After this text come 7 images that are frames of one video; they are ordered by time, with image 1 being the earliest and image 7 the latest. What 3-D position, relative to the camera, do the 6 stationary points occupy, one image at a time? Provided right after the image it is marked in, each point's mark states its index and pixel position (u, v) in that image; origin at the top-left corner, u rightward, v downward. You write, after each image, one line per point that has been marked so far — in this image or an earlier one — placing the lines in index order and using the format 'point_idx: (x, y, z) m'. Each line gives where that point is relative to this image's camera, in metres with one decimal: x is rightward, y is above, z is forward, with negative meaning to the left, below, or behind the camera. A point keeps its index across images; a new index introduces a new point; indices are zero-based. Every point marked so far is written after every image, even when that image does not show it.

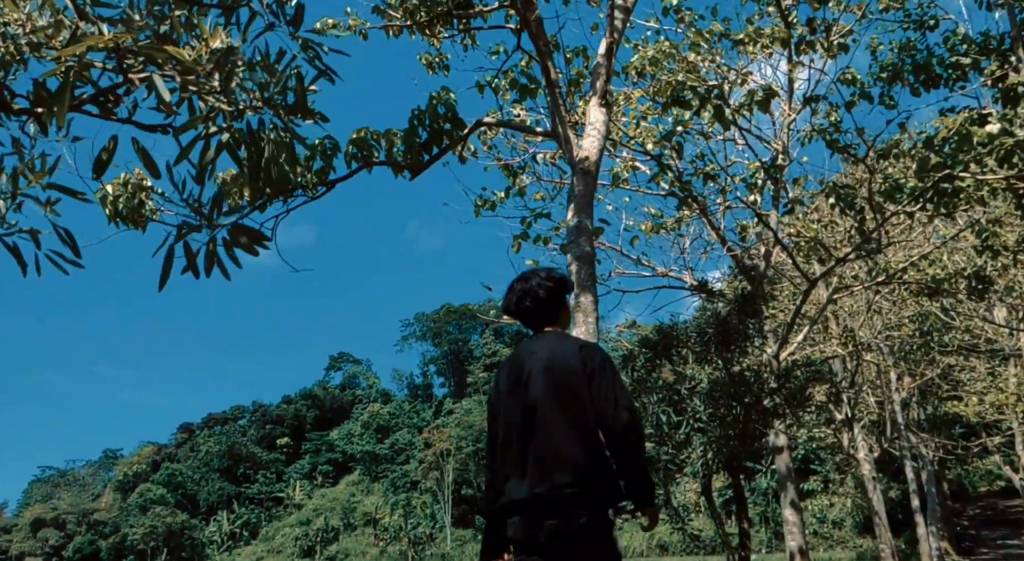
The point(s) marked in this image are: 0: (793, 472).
0: (+3.3, -2.3, +10.1) m
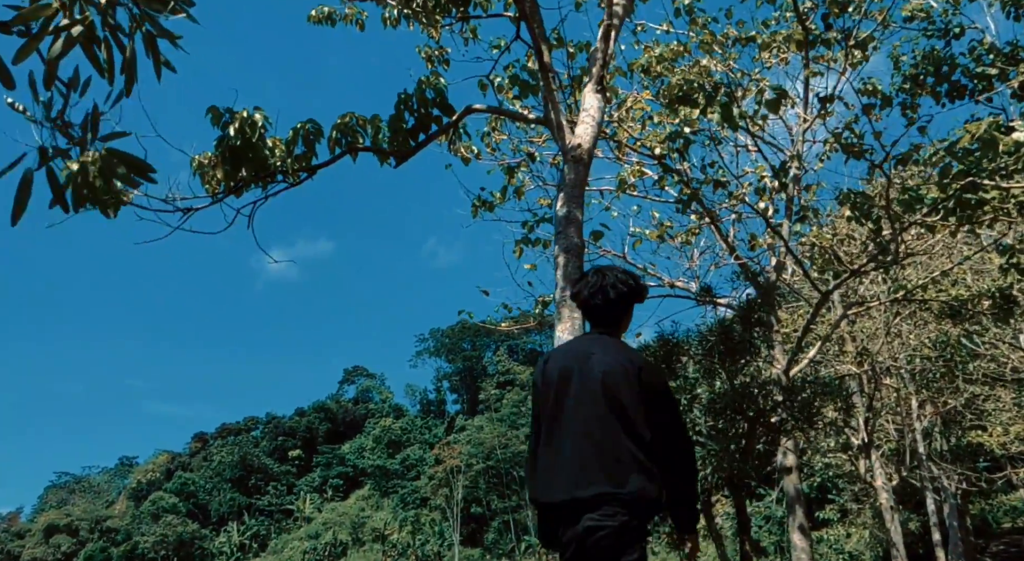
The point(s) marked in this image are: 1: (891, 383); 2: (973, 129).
0: (+3.3, -2.5, +9.7) m
1: (+8.0, -2.2, +18.1) m
2: (+4.2, +1.4, +7.7) m
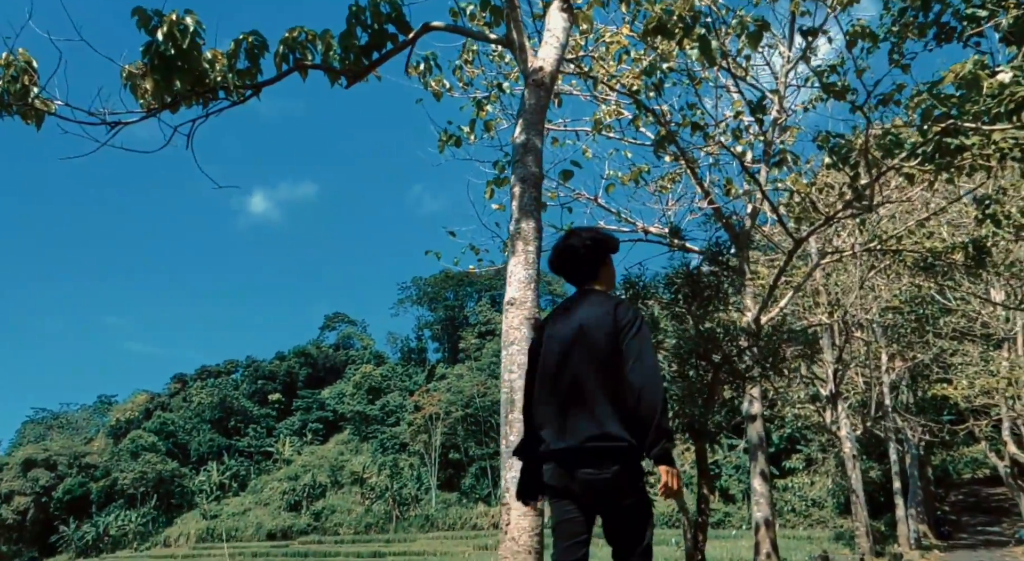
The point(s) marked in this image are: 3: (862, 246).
0: (+2.9, -1.9, +9.7) m
1: (+7.5, -1.2, +18.2) m
2: (+3.9, +1.9, +7.5) m
3: (+4.4, +0.5, +10.7) m
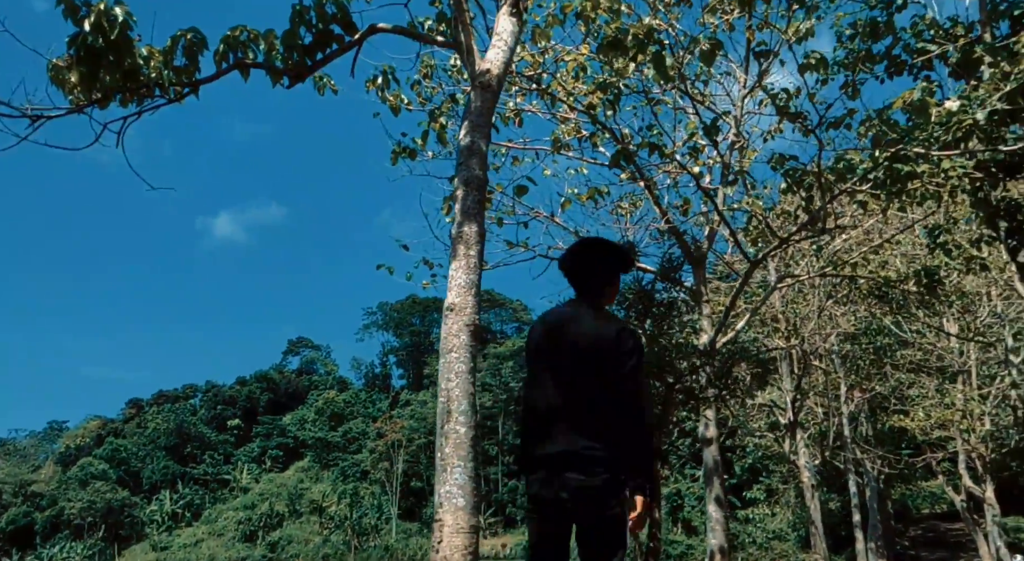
0: (+2.4, -2.1, +9.6) m
1: (+6.6, -1.8, +18.3) m
2: (+3.5, +1.7, +7.6) m
3: (+3.9, +0.1, +10.8) m
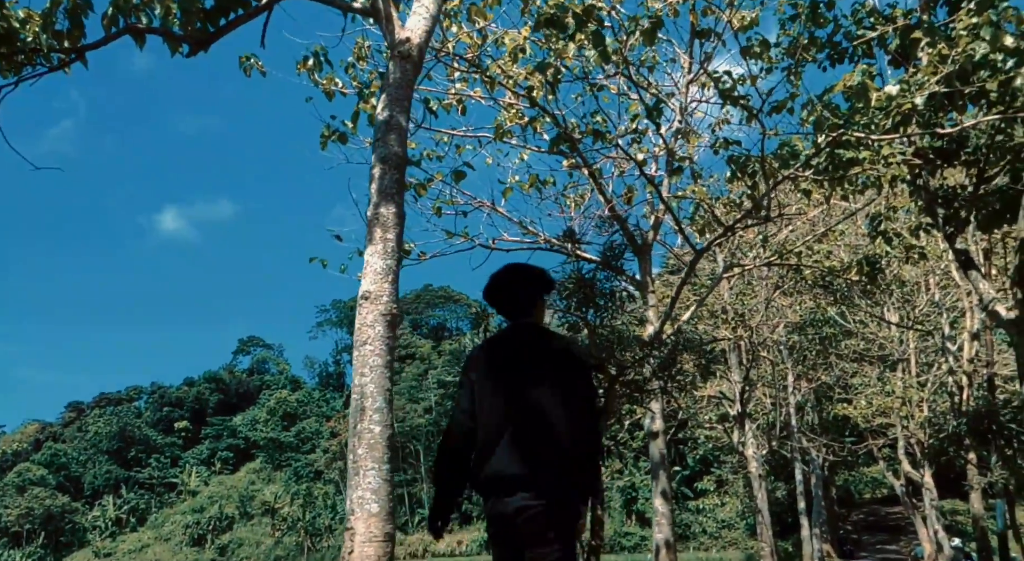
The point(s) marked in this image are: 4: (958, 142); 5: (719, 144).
0: (+1.8, -2.0, +9.4) m
1: (+5.5, -1.6, +18.3) m
2: (+3.0, +1.8, +7.4) m
3: (+3.2, +0.3, +10.7) m
4: (+5.1, +1.6, +9.8) m
5: (+2.0, +1.3, +8.2) m
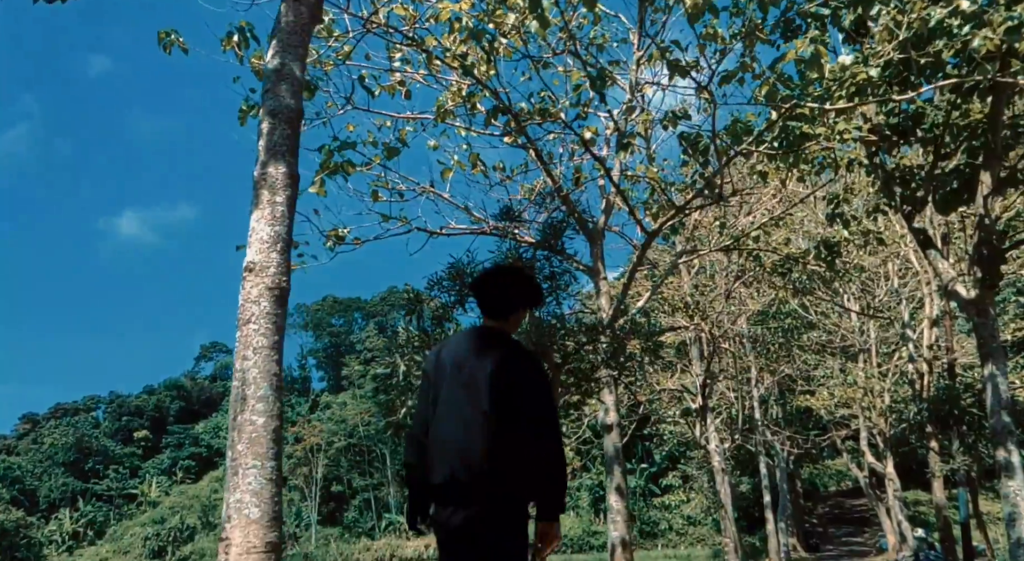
0: (+1.2, -1.9, +9.0) m
1: (+4.6, -1.4, +18.0) m
2: (+2.5, +1.9, +7.1) m
3: (+2.5, +0.4, +10.3) m
4: (+4.5, +1.8, +9.5) m
5: (+1.5, +1.5, +7.8) m
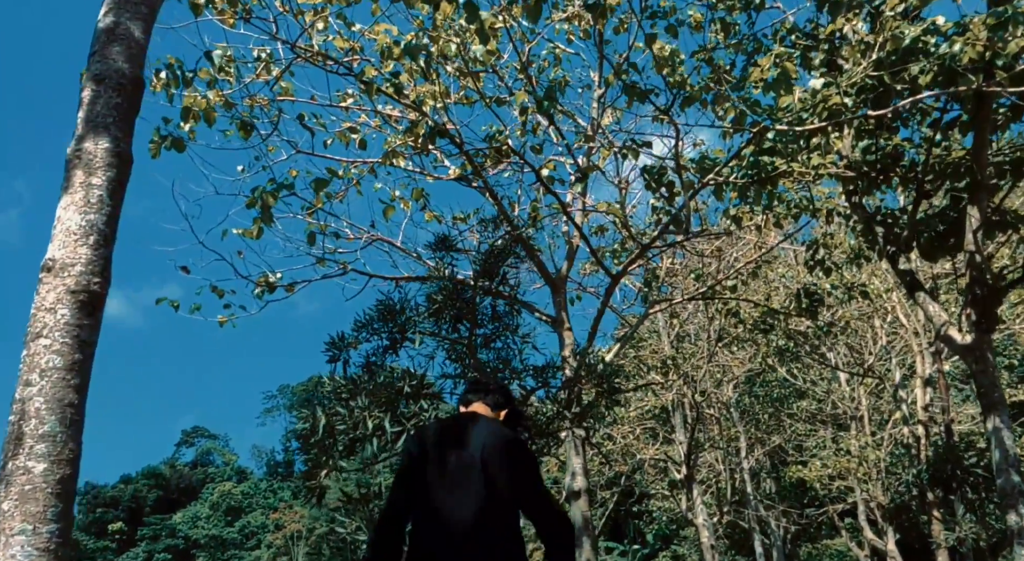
0: (+0.8, -2.4, +8.1) m
1: (+4.1, -2.7, +17.2) m
2: (+2.0, +1.6, +6.6) m
3: (+2.1, -0.2, +9.6) m
4: (+4.1, +1.3, +9.0) m
5: (+1.0, +1.1, +7.2) m
